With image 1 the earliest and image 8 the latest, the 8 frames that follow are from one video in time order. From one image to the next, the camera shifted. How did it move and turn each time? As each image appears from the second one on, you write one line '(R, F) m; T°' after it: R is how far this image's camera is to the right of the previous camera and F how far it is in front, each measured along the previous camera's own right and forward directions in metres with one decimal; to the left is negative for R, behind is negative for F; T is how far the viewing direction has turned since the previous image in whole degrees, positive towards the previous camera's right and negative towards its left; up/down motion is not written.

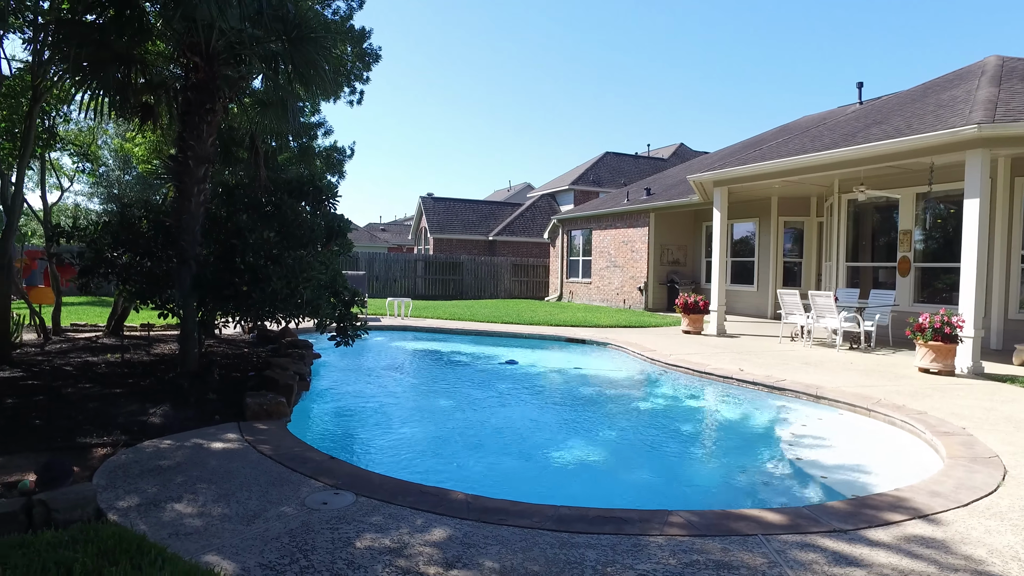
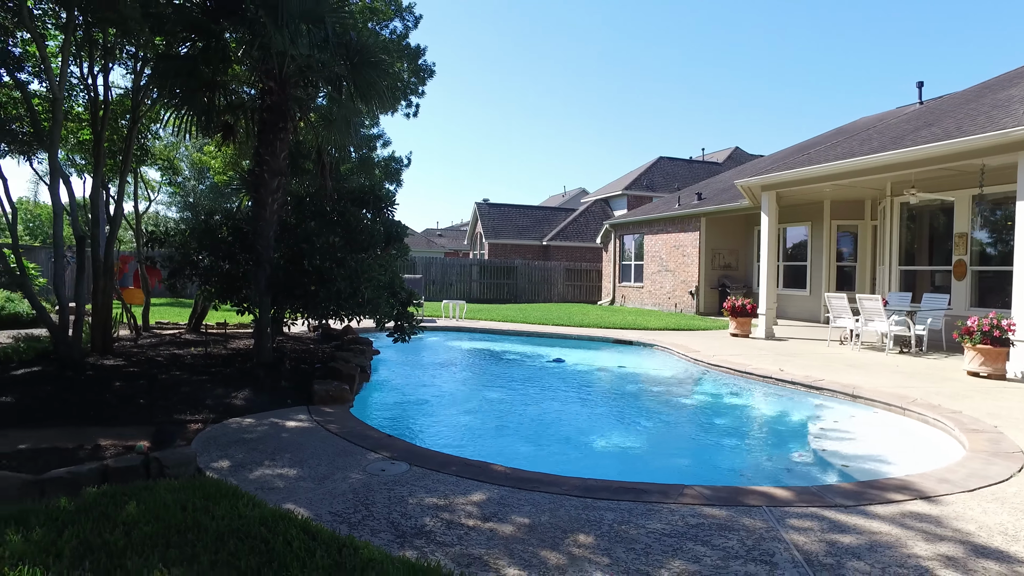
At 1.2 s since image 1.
(+0.1, -0.4) m; -5°
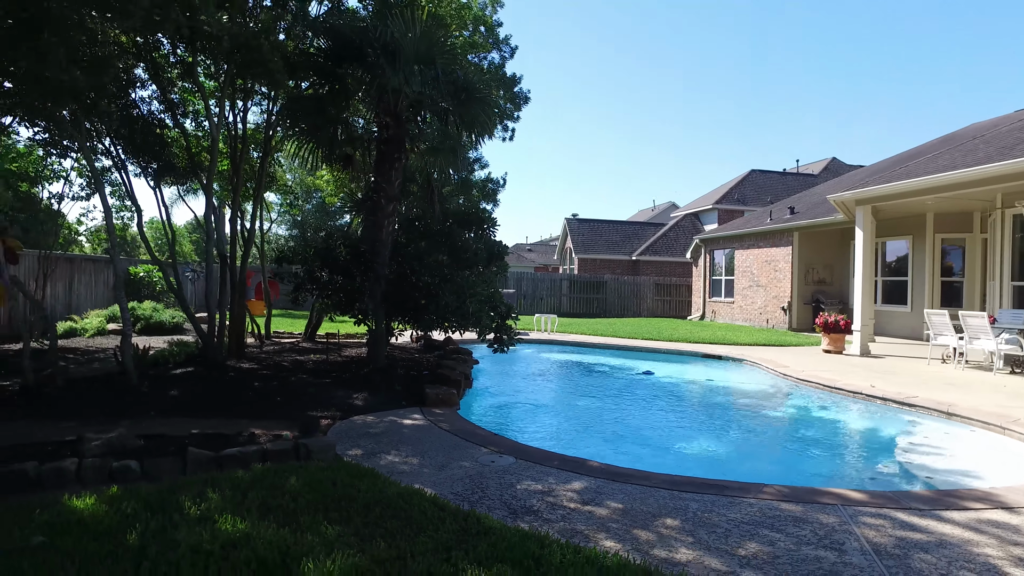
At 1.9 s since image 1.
(0.0, -0.5) m; -7°
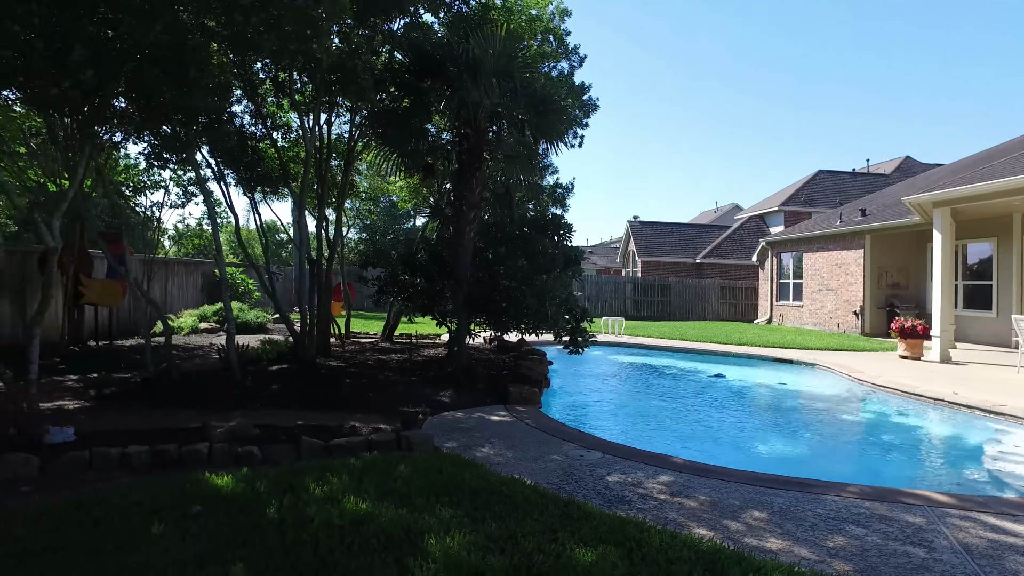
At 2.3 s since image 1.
(-0.2, -0.3) m; -5°
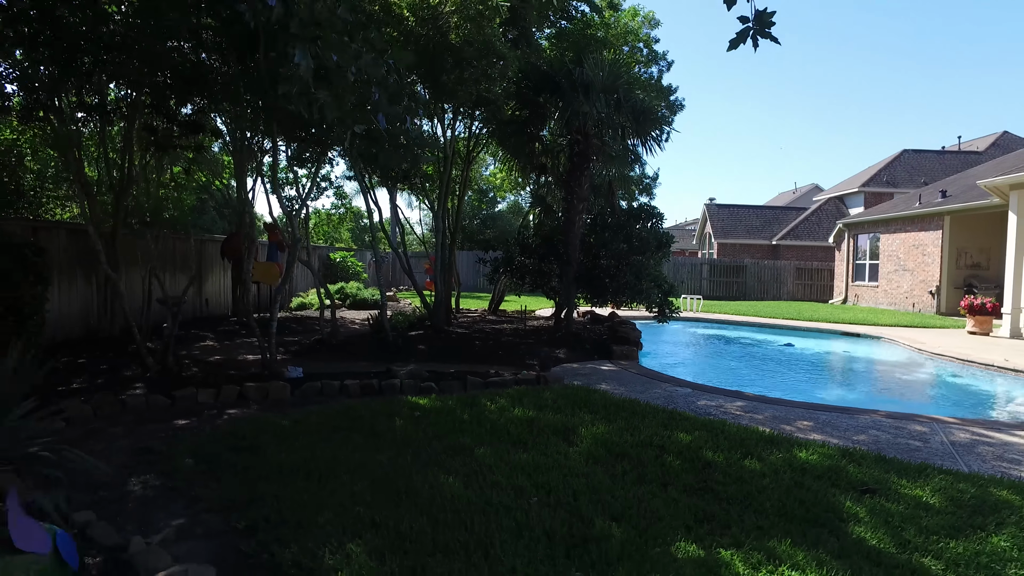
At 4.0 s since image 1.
(-0.3, -1.5) m; -6°
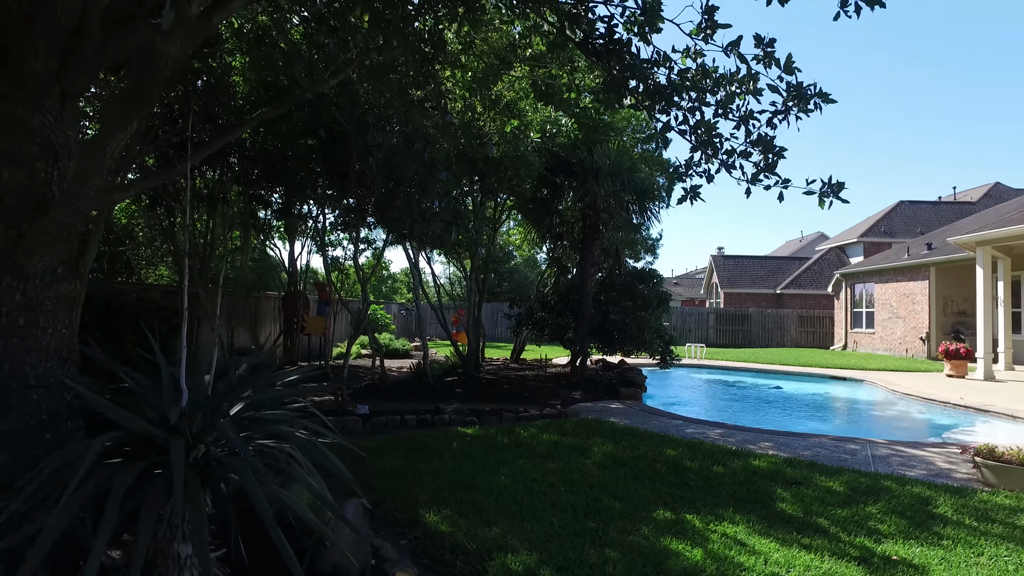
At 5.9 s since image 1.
(-0.1, -1.5) m; -1°
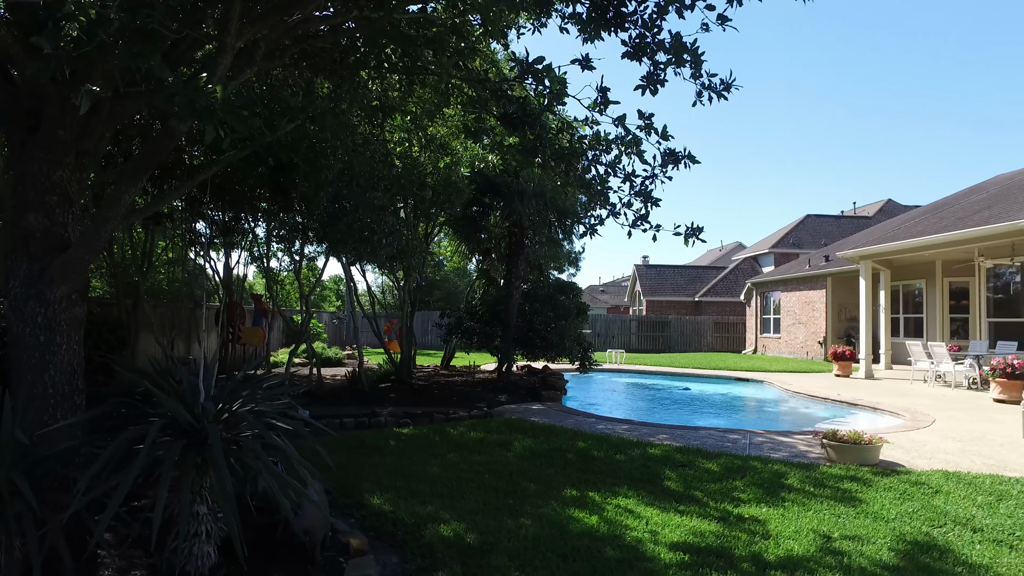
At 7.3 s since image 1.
(0.0, -0.8) m; +6°
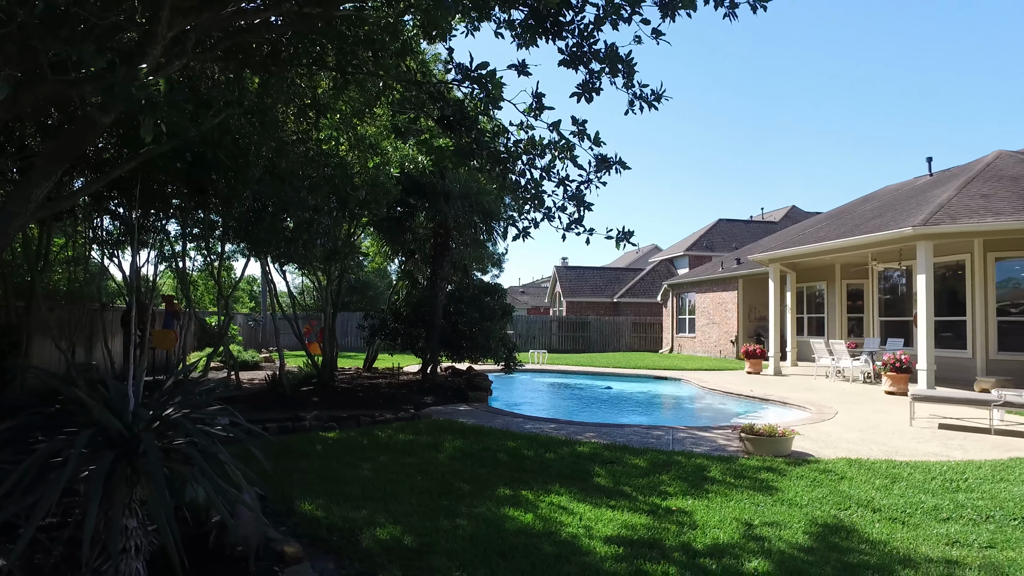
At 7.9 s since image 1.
(-0.1, 0.0) m; +7°
